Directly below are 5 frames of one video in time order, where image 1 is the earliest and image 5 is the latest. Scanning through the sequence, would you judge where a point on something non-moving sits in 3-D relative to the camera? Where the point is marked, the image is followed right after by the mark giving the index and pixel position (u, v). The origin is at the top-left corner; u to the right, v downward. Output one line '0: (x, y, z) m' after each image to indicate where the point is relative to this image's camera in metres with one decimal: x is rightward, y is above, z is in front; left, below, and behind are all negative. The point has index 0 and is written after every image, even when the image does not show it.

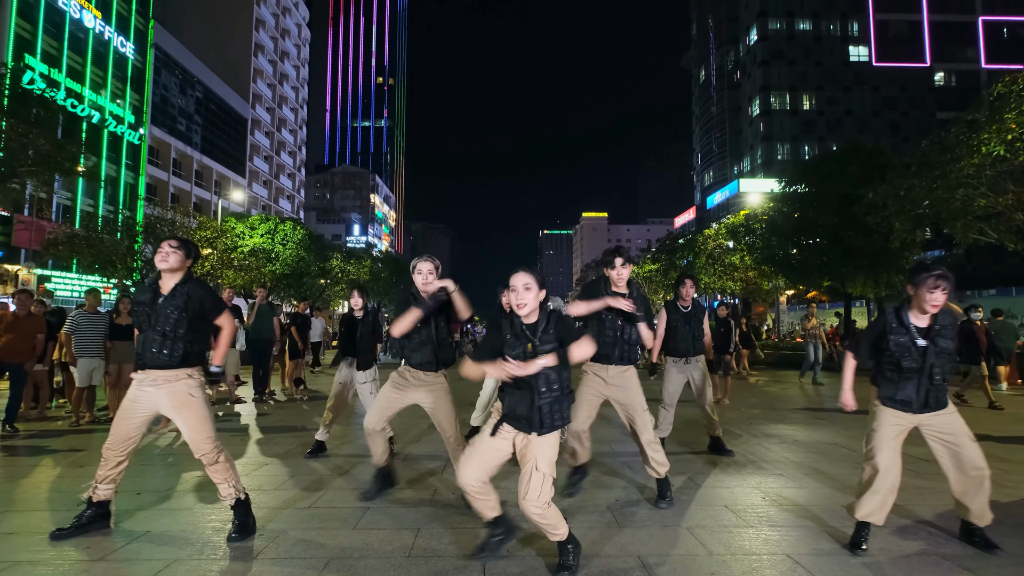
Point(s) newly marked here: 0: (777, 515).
0: (+2.4, -2.0, +4.0) m
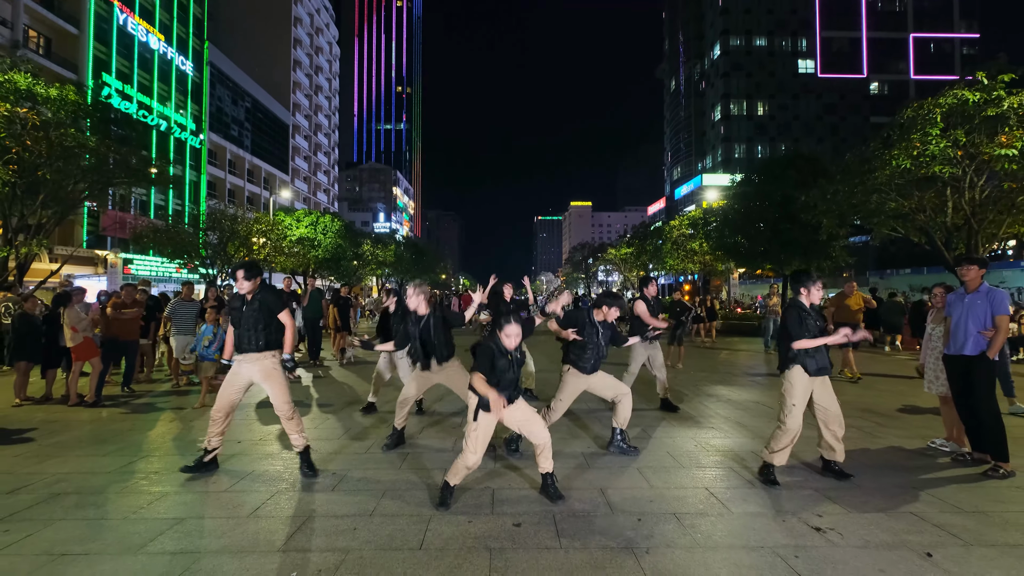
0: (+2.3, -2.0, +5.3) m
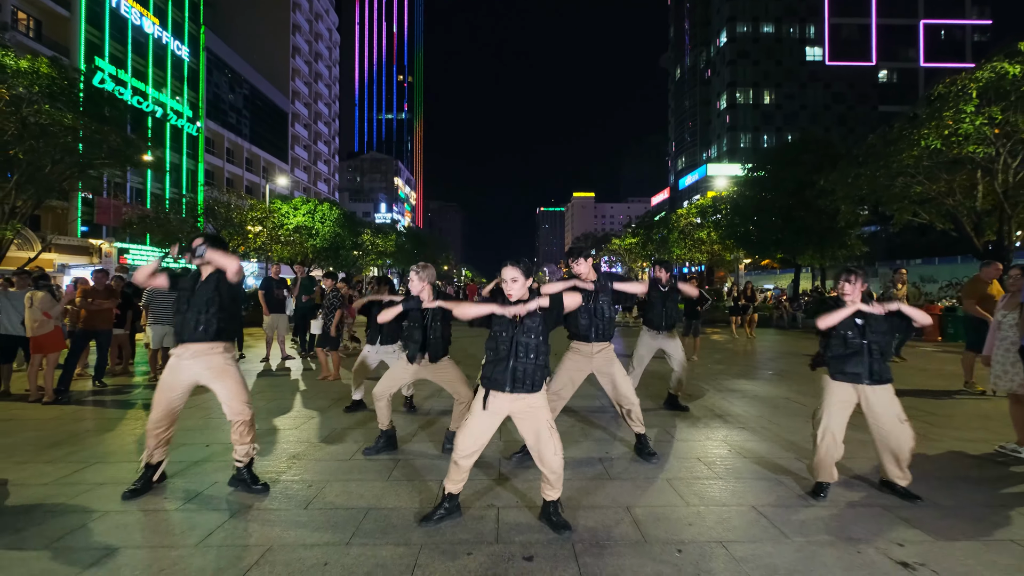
0: (+2.4, -1.8, +4.6) m
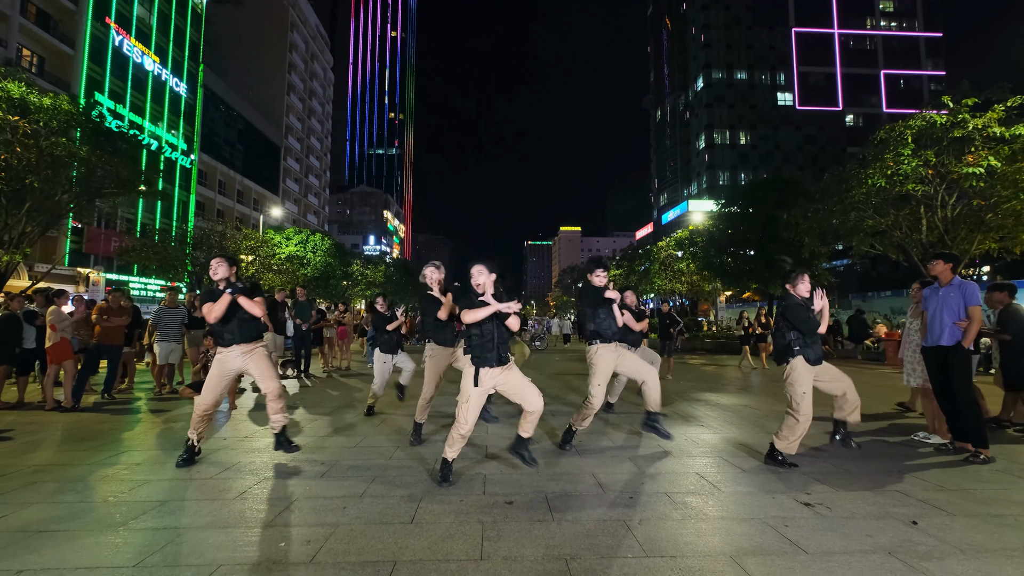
0: (+2.2, -1.9, +5.3) m
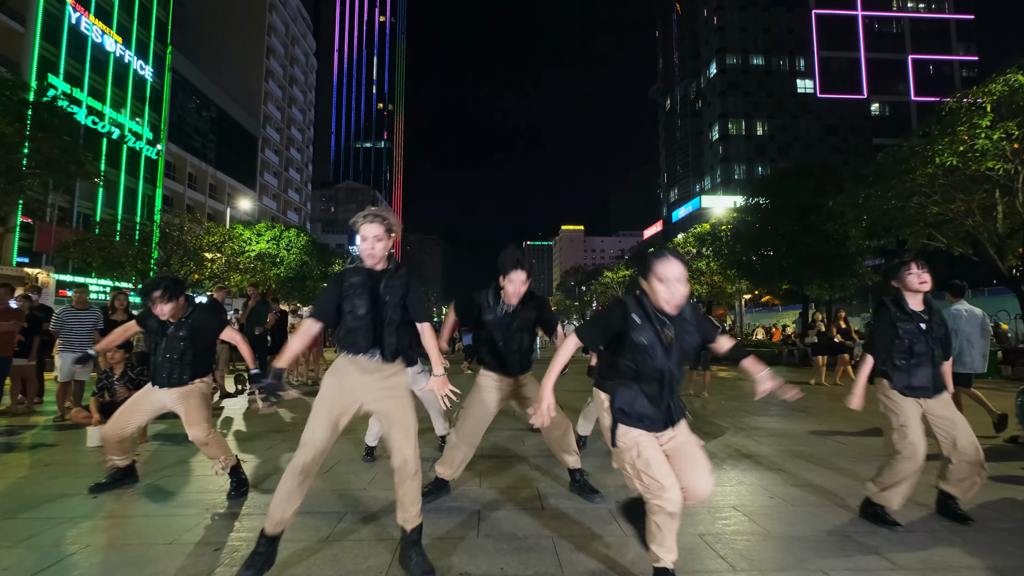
0: (+2.6, -1.9, +2.7) m
